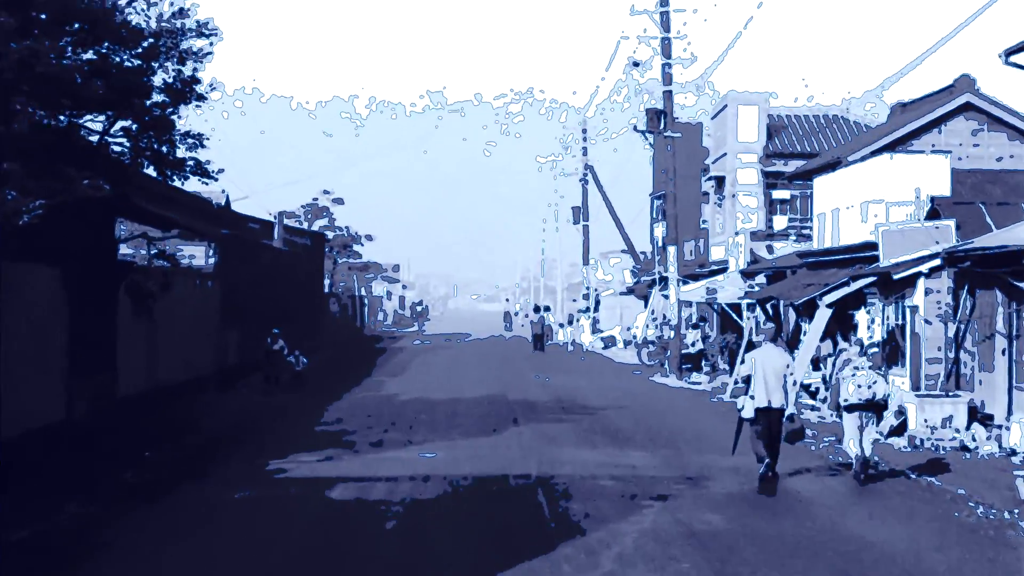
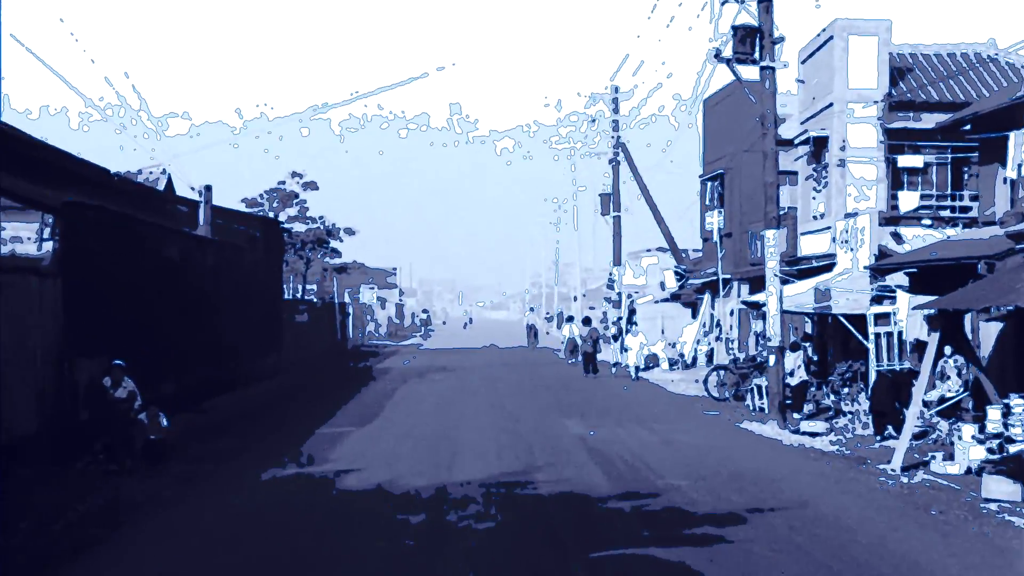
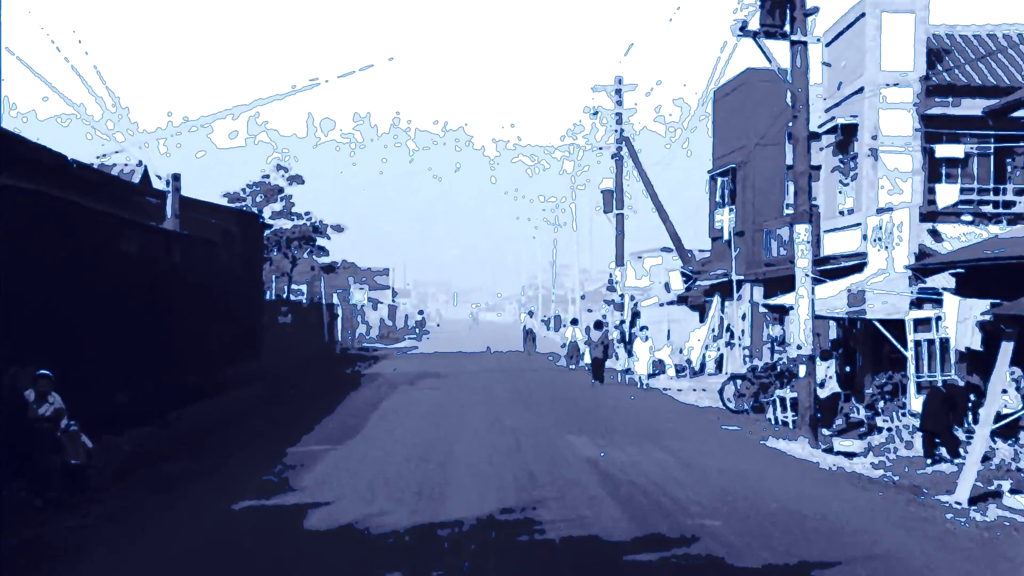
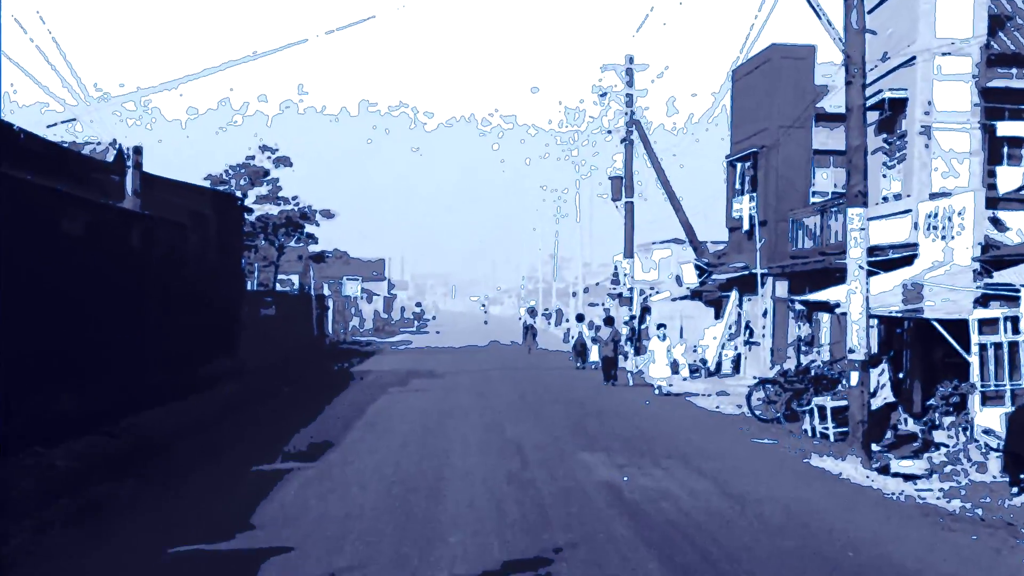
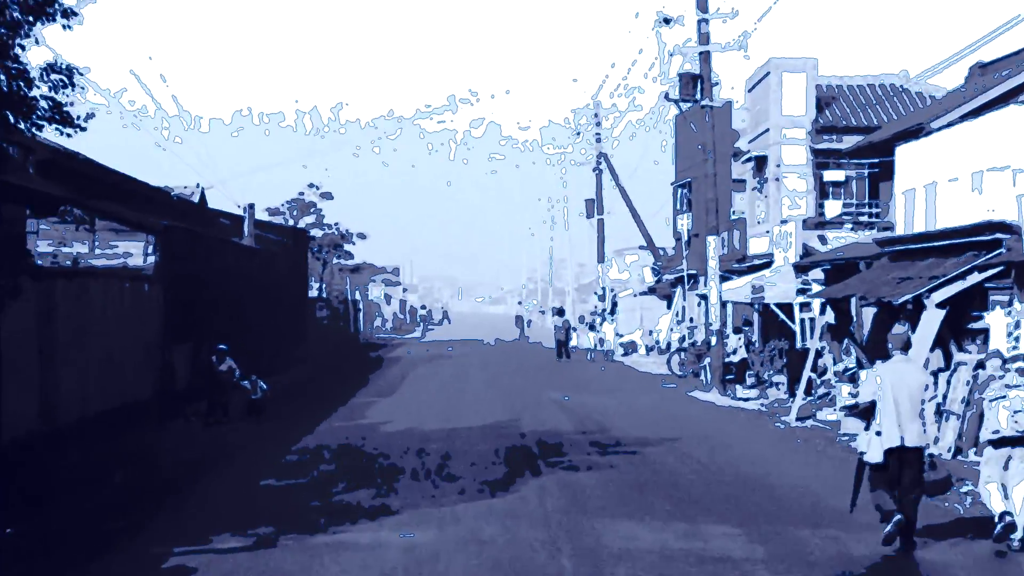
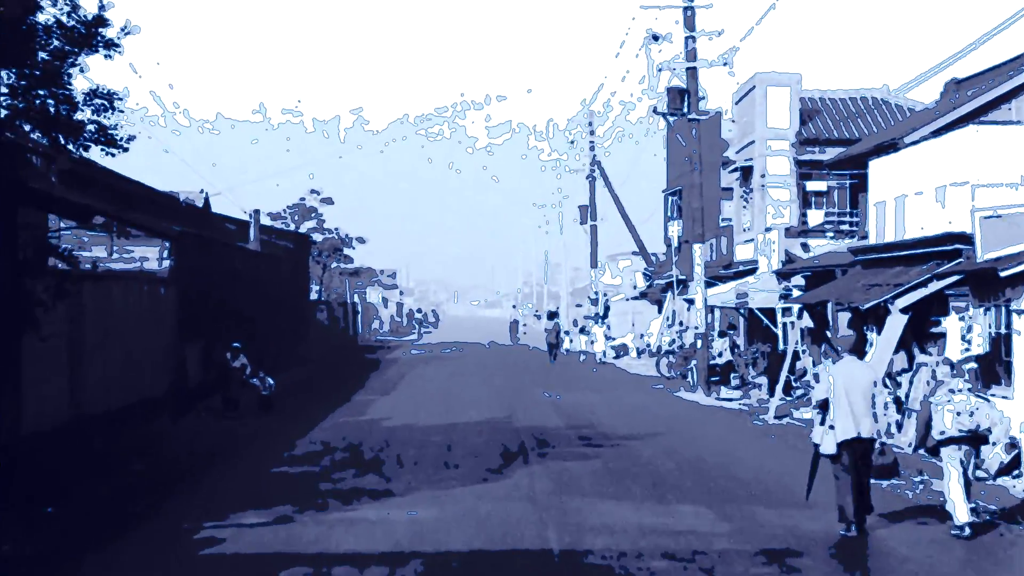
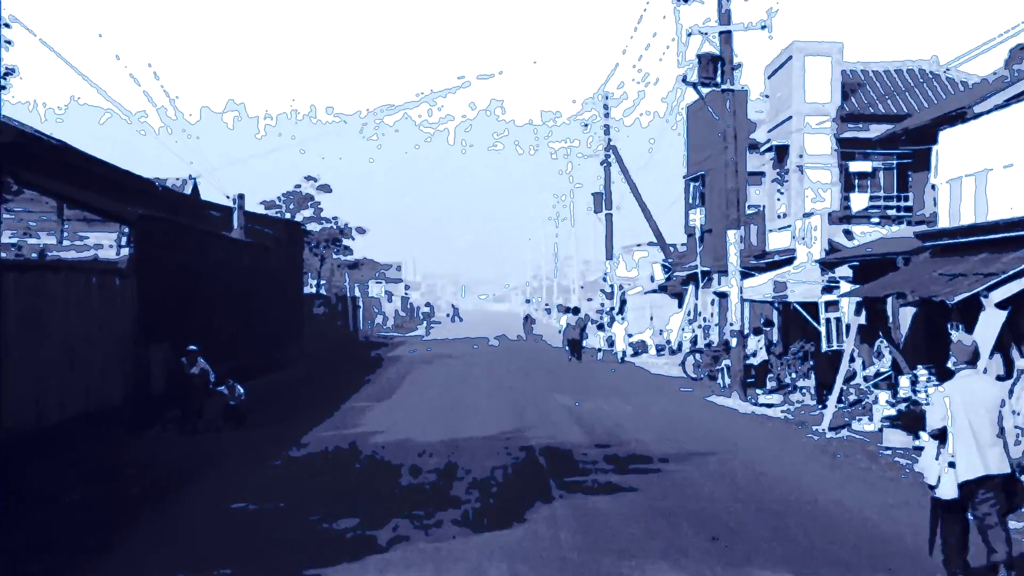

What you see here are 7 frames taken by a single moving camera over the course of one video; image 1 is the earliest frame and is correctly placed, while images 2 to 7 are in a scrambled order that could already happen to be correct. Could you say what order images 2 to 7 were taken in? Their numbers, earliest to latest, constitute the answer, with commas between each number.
6, 5, 7, 2, 3, 4
